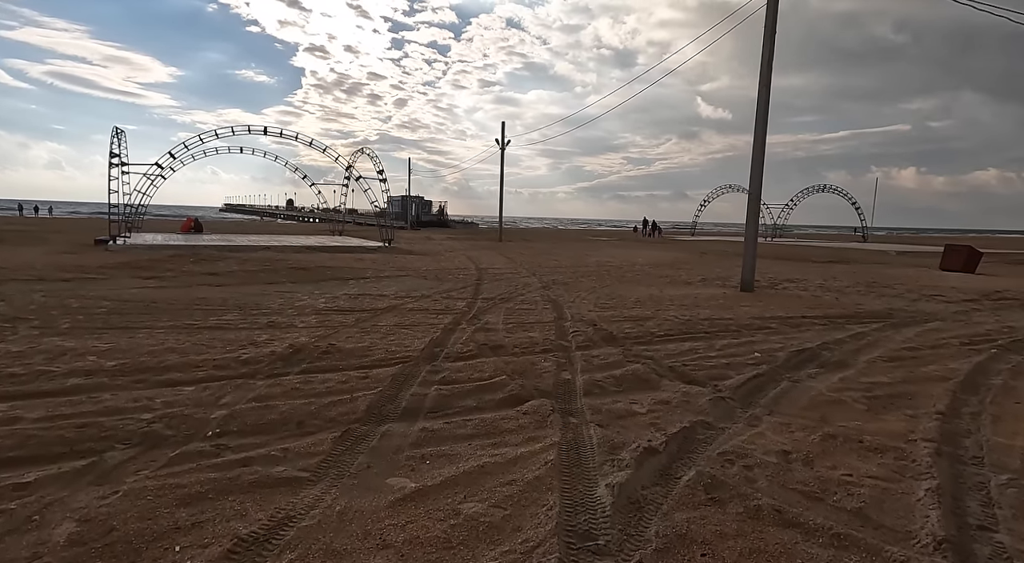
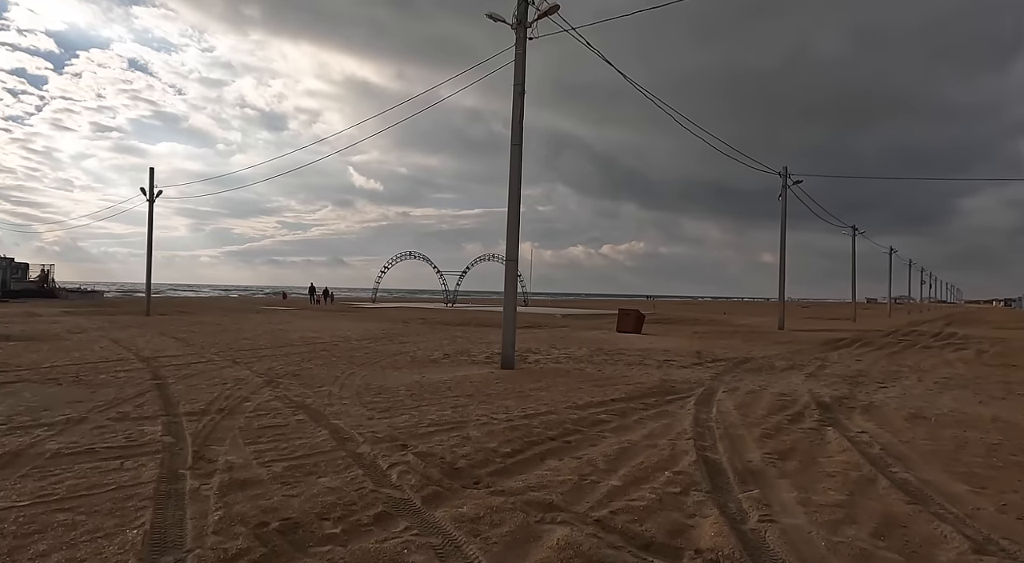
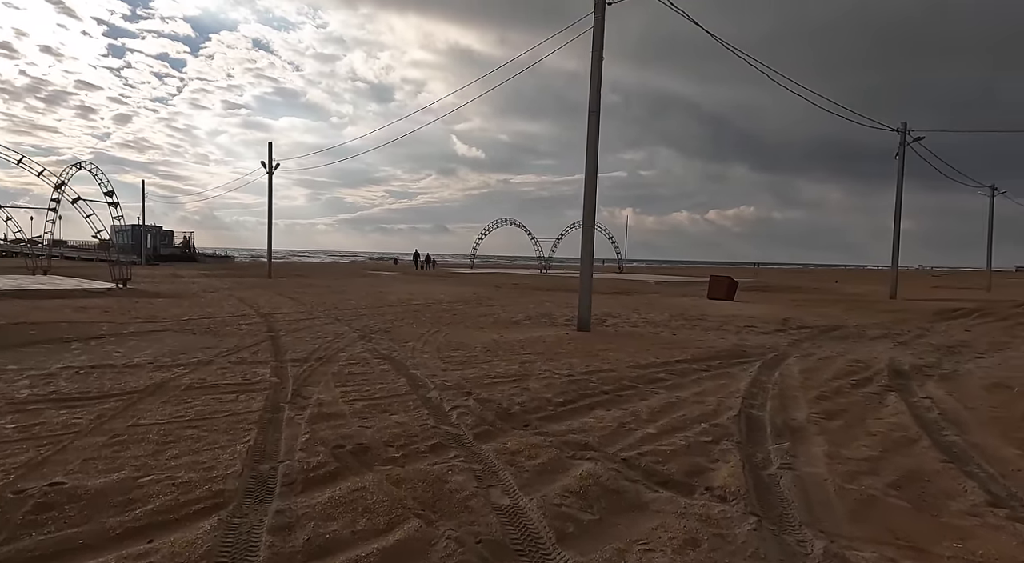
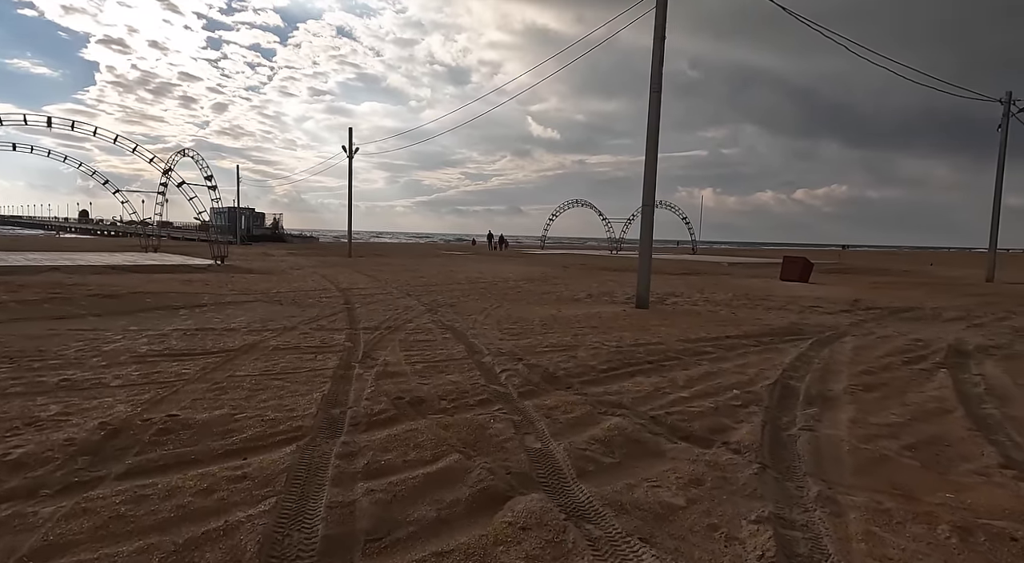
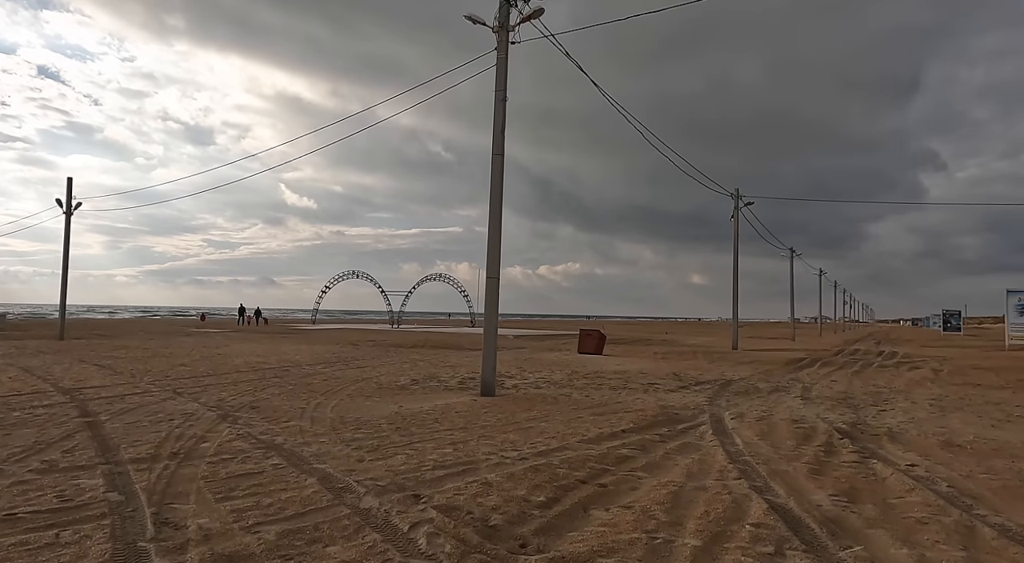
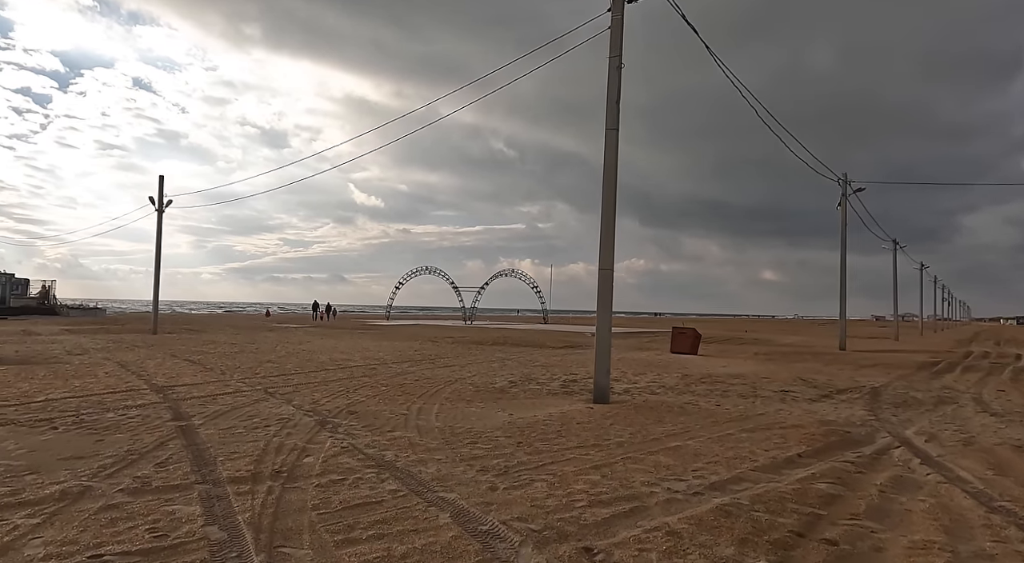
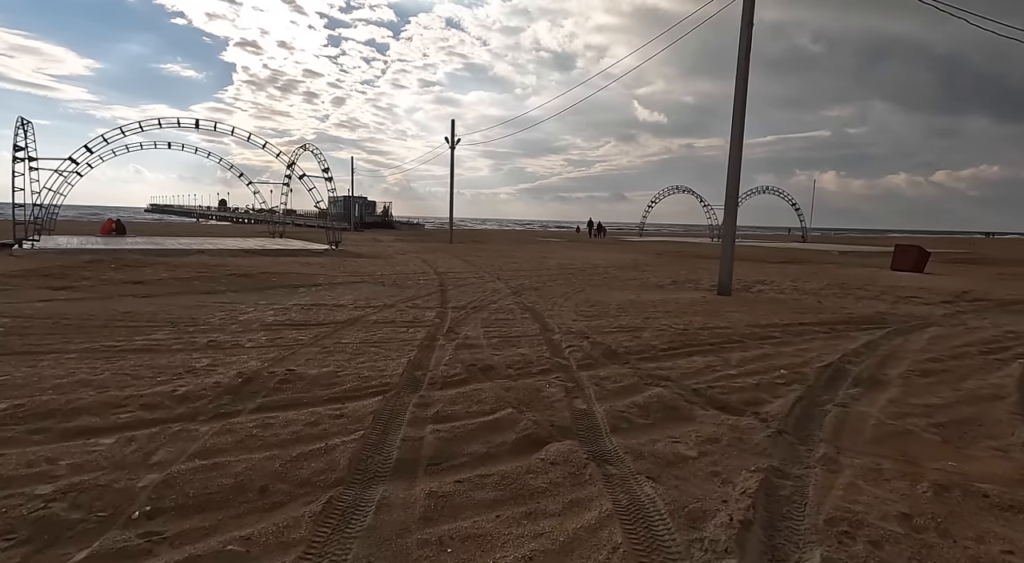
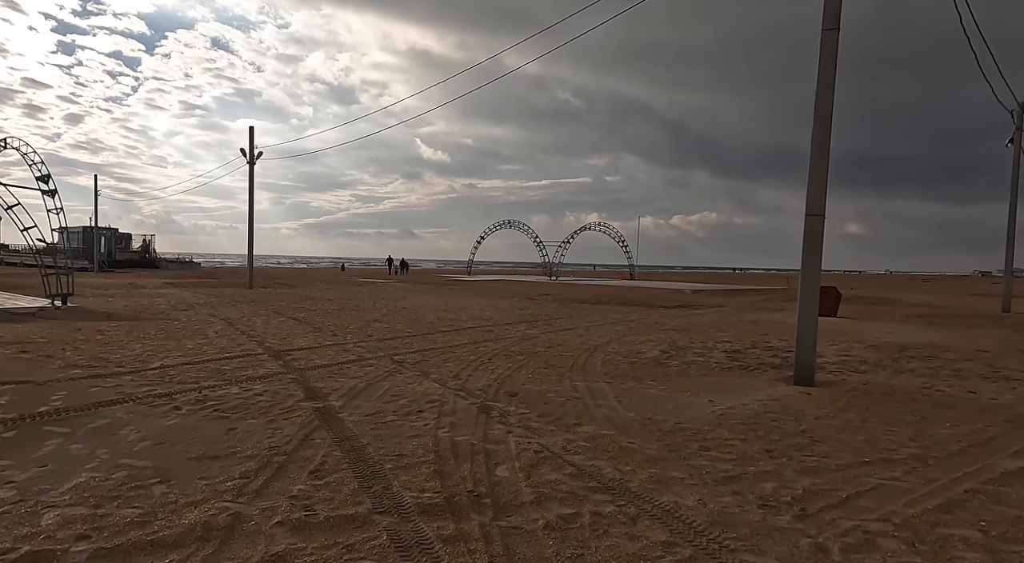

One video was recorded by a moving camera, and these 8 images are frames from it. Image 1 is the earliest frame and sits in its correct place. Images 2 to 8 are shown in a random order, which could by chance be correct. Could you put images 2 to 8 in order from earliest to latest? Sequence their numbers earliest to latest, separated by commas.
7, 4, 3, 2, 5, 6, 8
